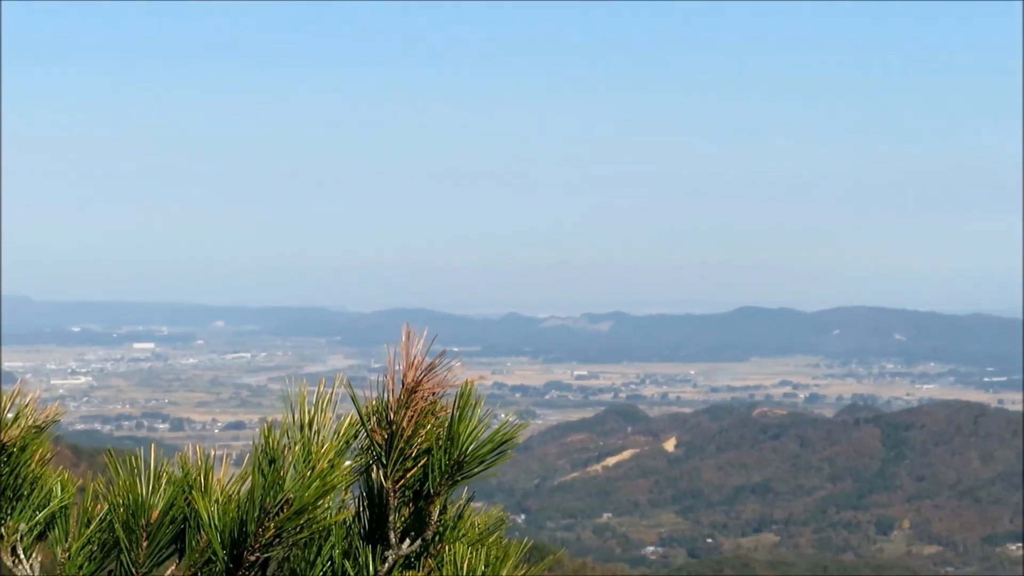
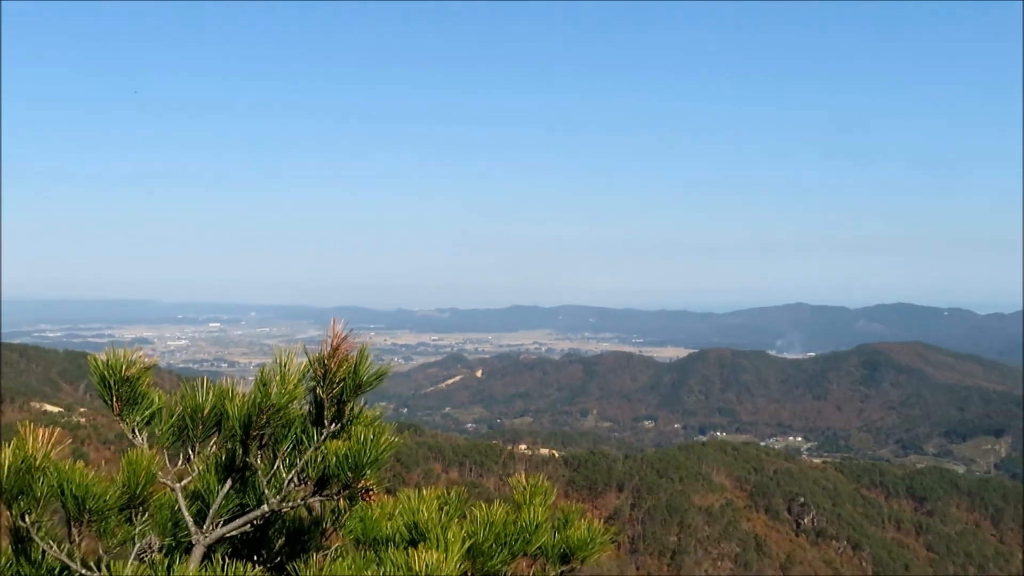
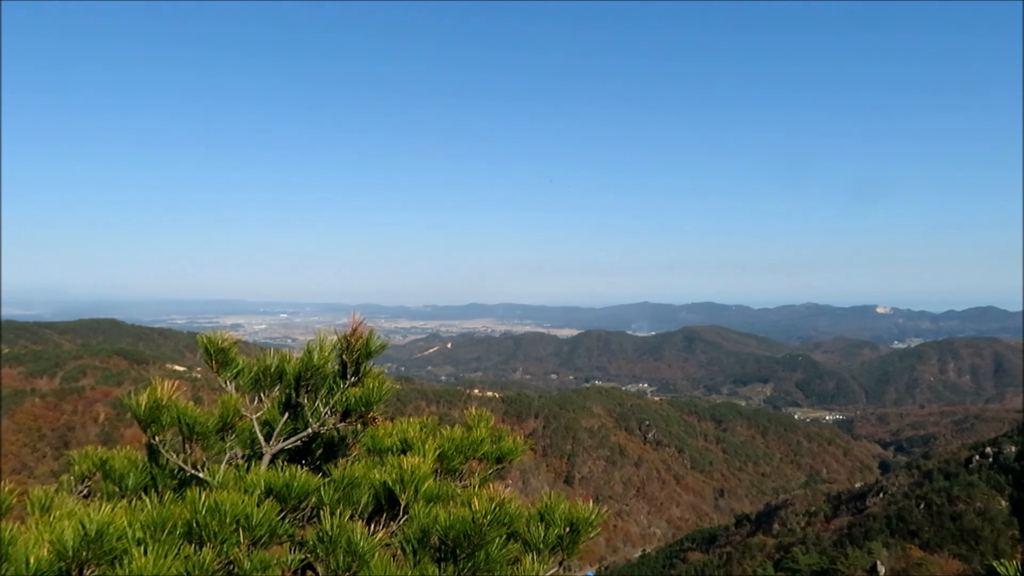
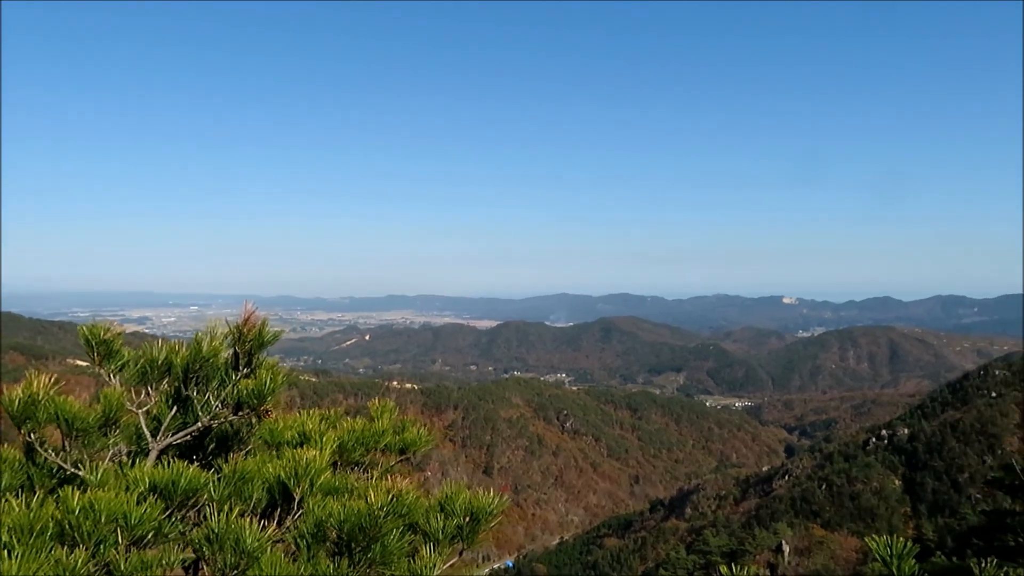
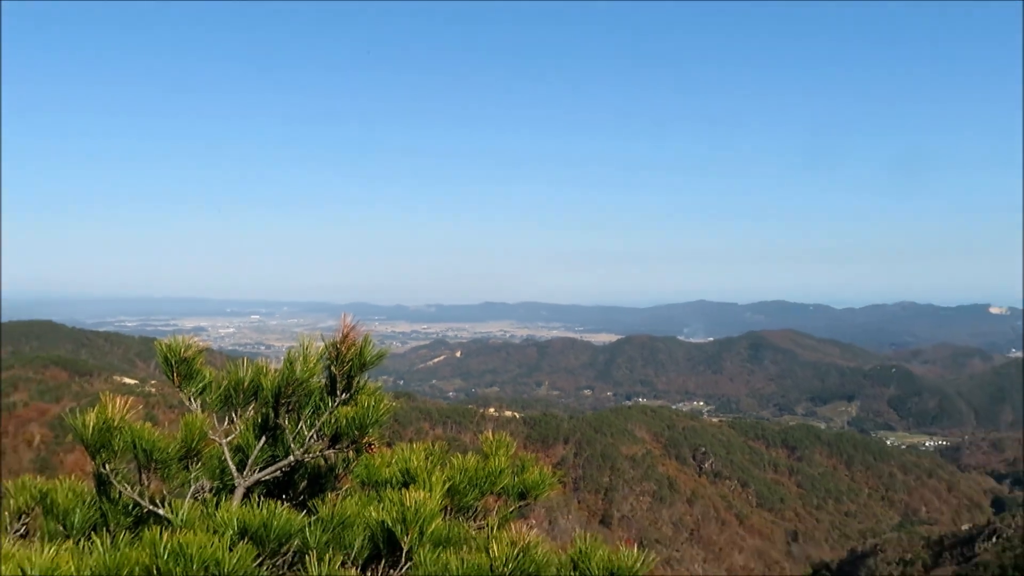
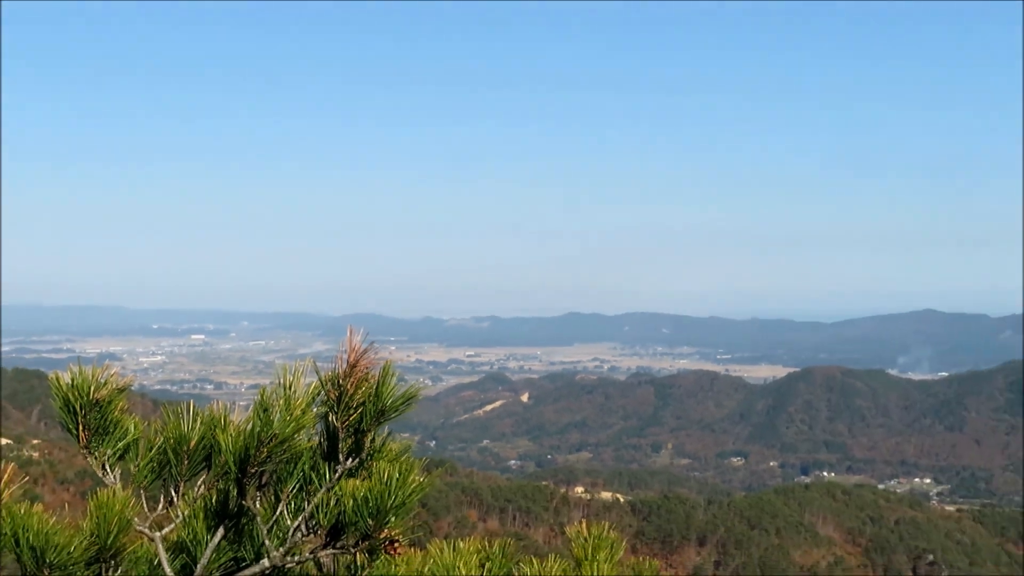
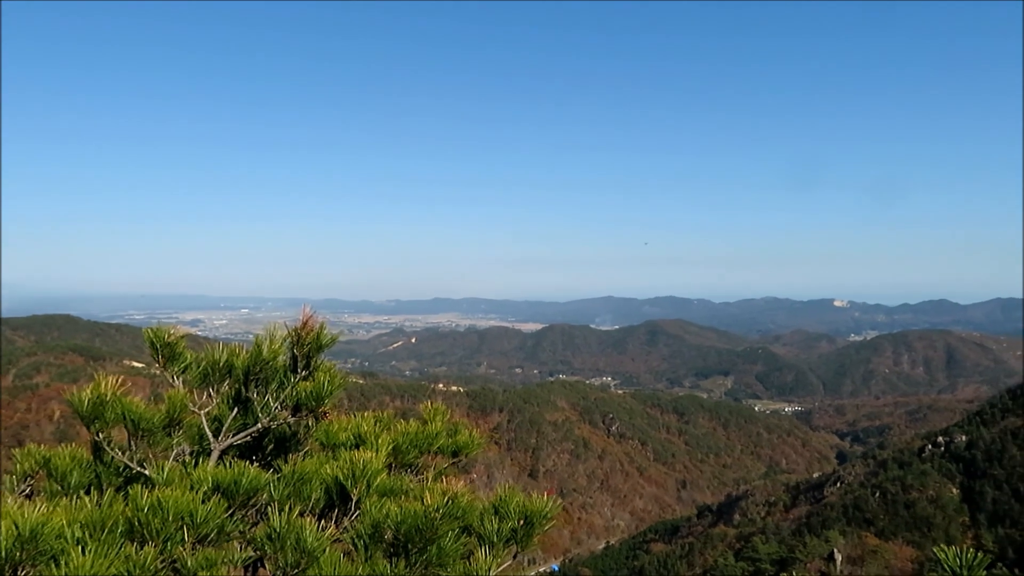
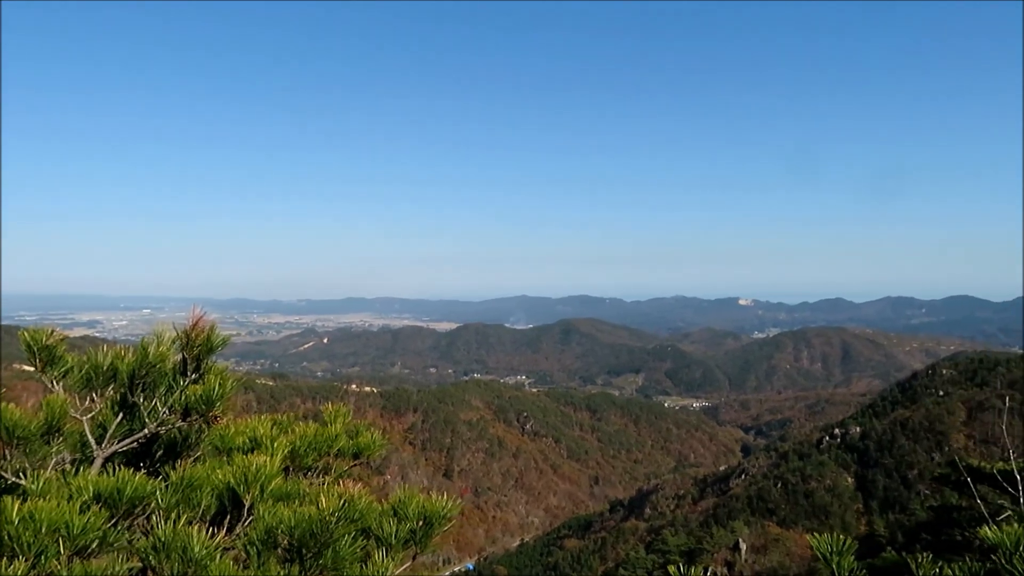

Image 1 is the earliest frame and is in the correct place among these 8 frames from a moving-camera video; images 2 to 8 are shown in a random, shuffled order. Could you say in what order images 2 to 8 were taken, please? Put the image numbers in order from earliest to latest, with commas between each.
6, 2, 5, 3, 7, 4, 8
